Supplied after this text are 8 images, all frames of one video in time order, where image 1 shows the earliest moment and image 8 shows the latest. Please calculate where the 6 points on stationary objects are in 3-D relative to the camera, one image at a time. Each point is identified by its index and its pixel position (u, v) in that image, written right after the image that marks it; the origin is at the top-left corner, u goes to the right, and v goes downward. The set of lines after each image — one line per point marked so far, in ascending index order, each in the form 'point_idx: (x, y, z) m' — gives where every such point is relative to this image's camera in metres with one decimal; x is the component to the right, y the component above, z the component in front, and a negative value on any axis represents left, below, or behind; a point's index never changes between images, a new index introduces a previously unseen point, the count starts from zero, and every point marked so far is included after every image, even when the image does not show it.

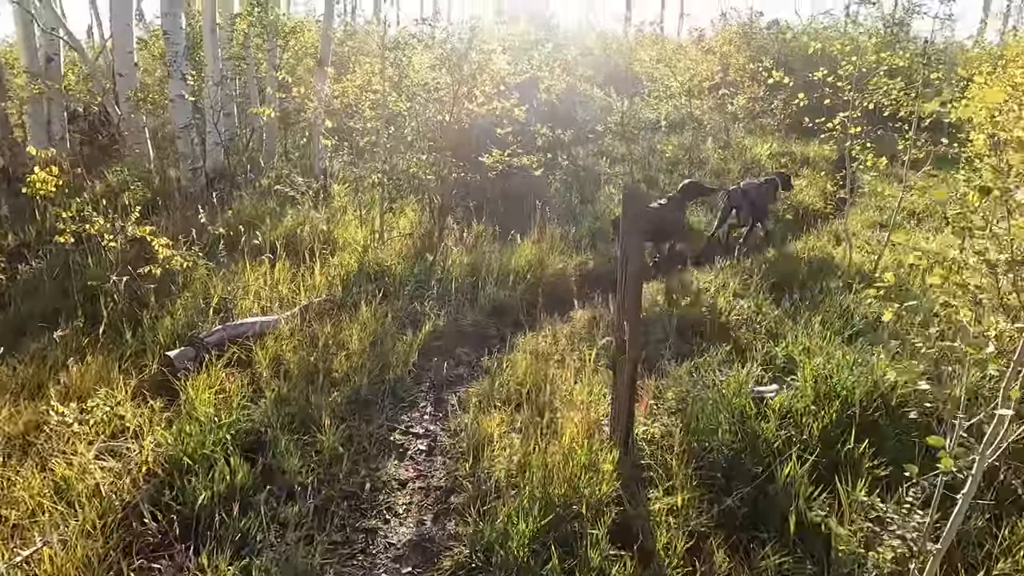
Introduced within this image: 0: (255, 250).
0: (-2.5, +0.4, +6.4) m
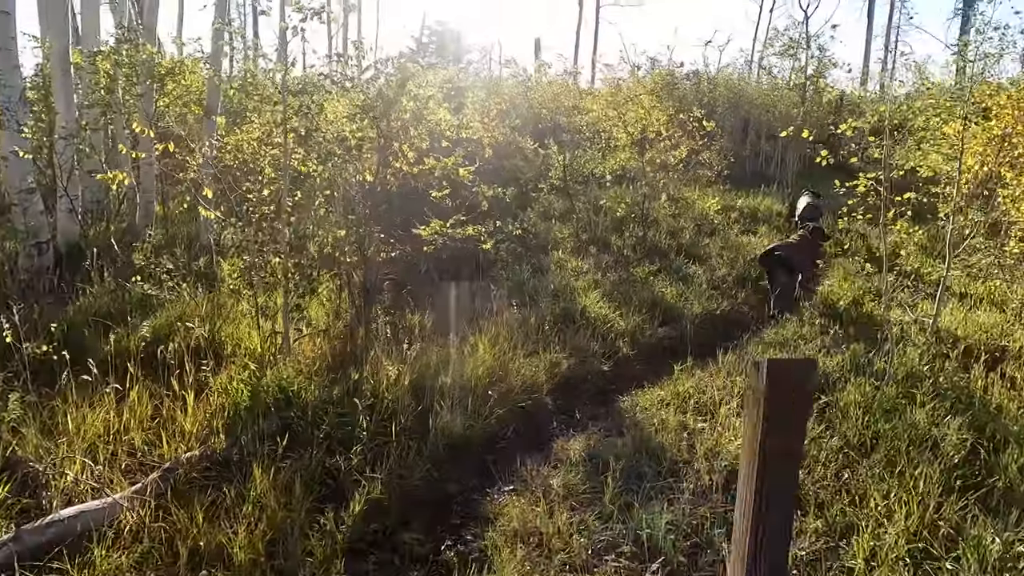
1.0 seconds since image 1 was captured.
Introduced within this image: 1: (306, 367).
0: (-2.8, -0.6, +4.5) m
1: (-1.5, -0.6, +4.7) m
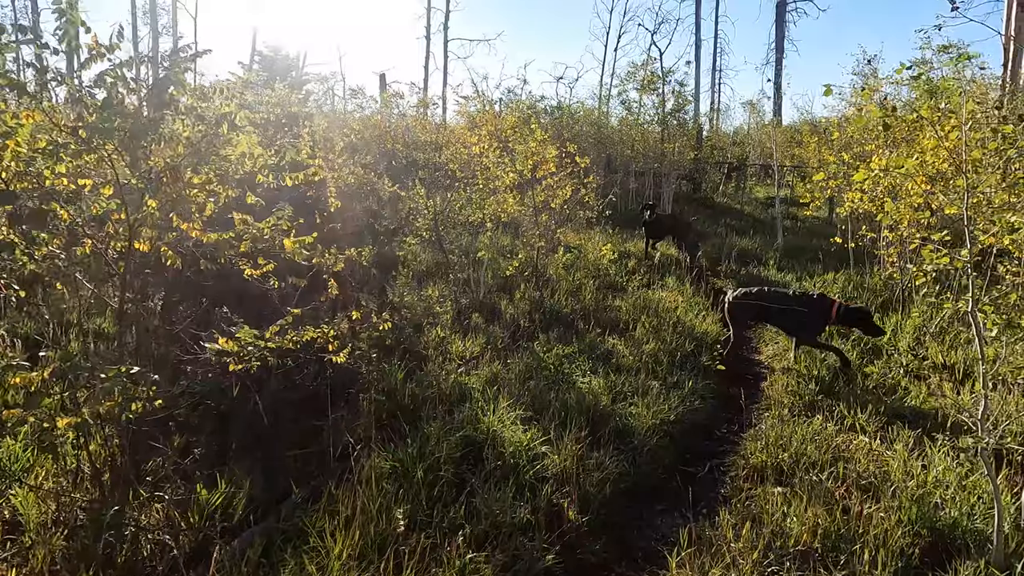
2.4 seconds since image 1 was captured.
0: (-3.0, -1.4, +1.5) m
1: (-1.8, -1.3, +2.1) m
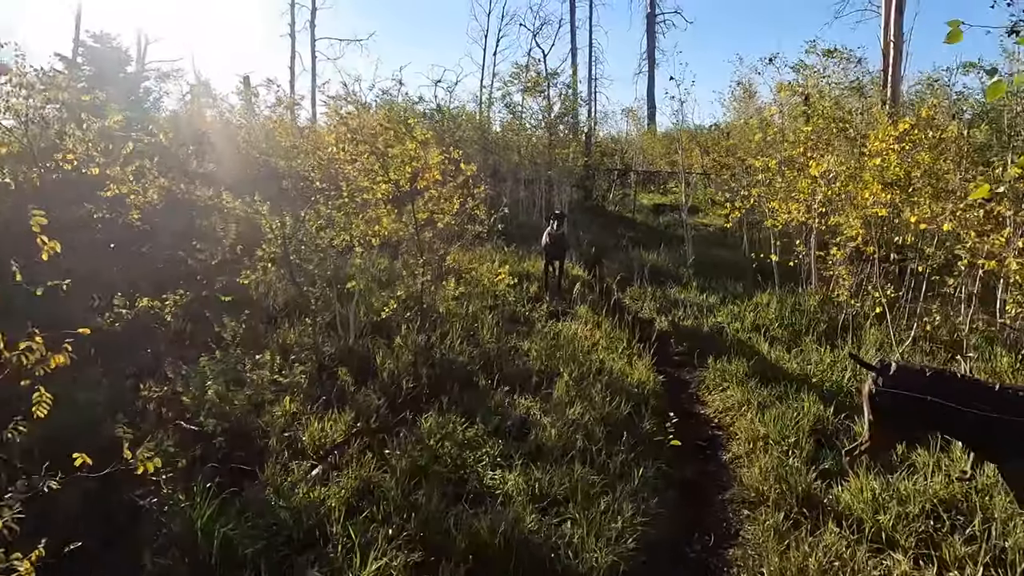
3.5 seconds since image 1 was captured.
0: (-3.0, -1.8, -0.8) m
1: (-1.9, -1.7, 0.0) m
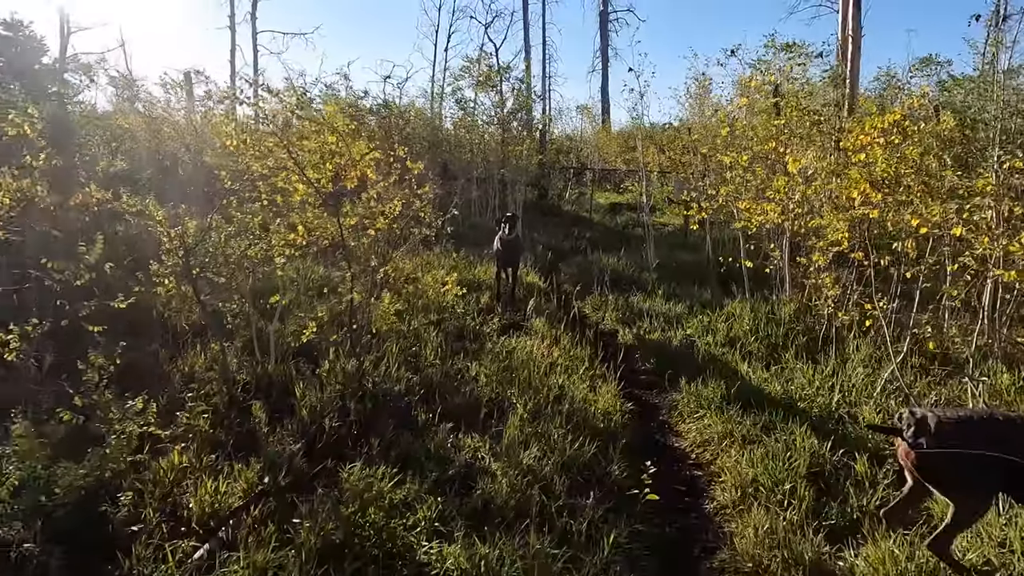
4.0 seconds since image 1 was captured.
0: (-2.9, -2.0, -1.8) m
1: (-1.9, -1.9, -1.0) m
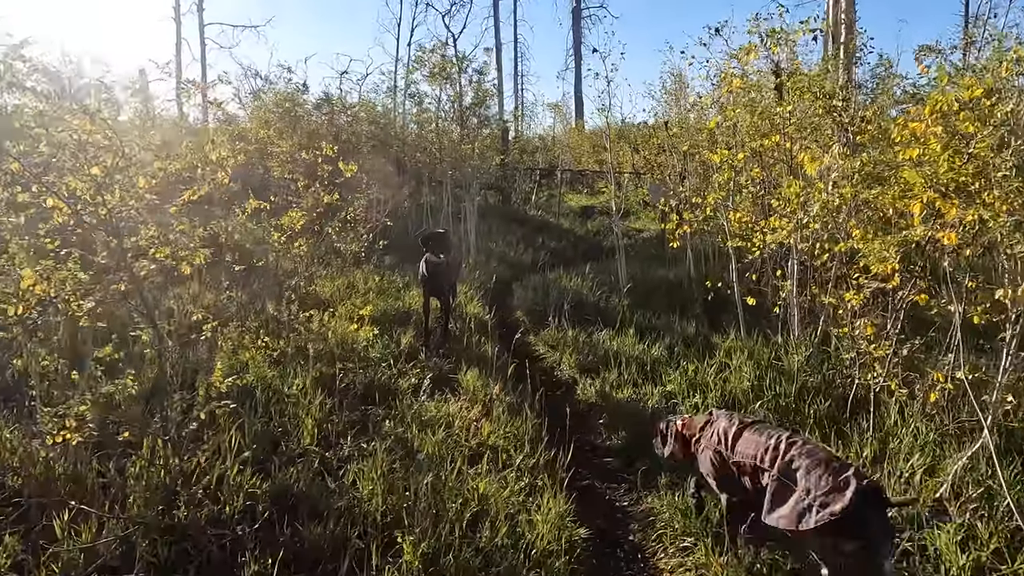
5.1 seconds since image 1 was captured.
0: (-3.2, -2.4, -3.7) m
1: (-2.2, -2.2, -2.9) m
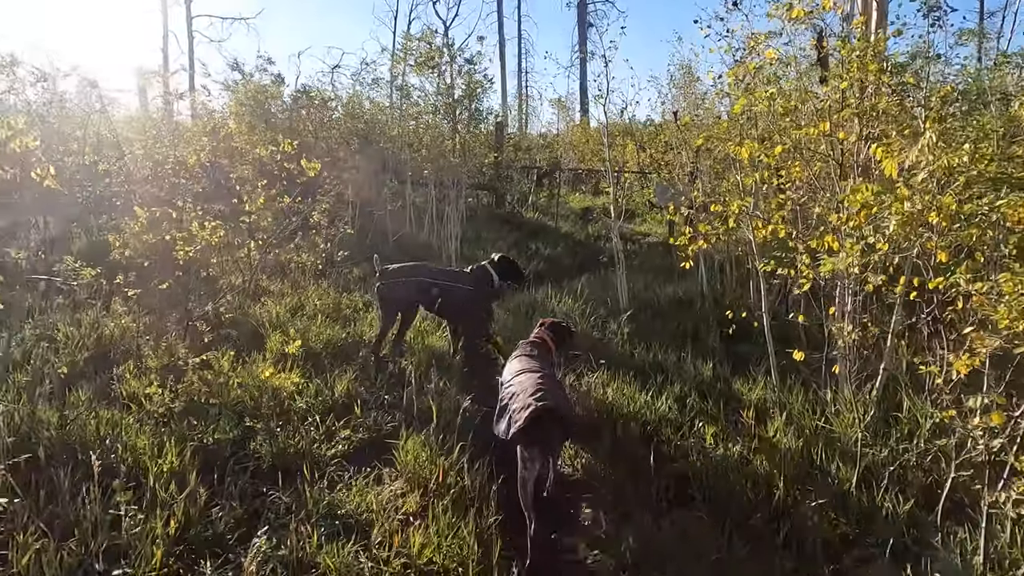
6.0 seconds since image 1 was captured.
0: (-3.6, -2.6, -5.0) m
1: (-2.6, -2.5, -4.2) m
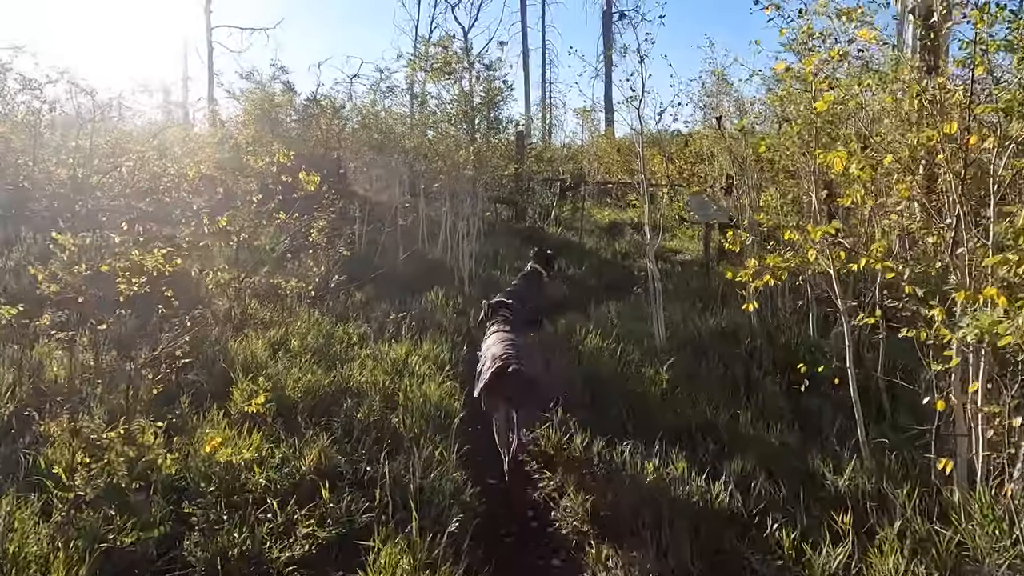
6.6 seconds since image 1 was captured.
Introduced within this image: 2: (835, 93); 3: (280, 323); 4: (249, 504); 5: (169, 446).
0: (-3.9, -2.7, -6.0) m
1: (-2.8, -2.6, -5.2) m
2: (+1.8, +1.1, +3.7) m
3: (-2.4, -0.4, +6.8) m
4: (-1.4, -1.1, +3.4) m
5: (-2.0, -0.8, +3.6) m
